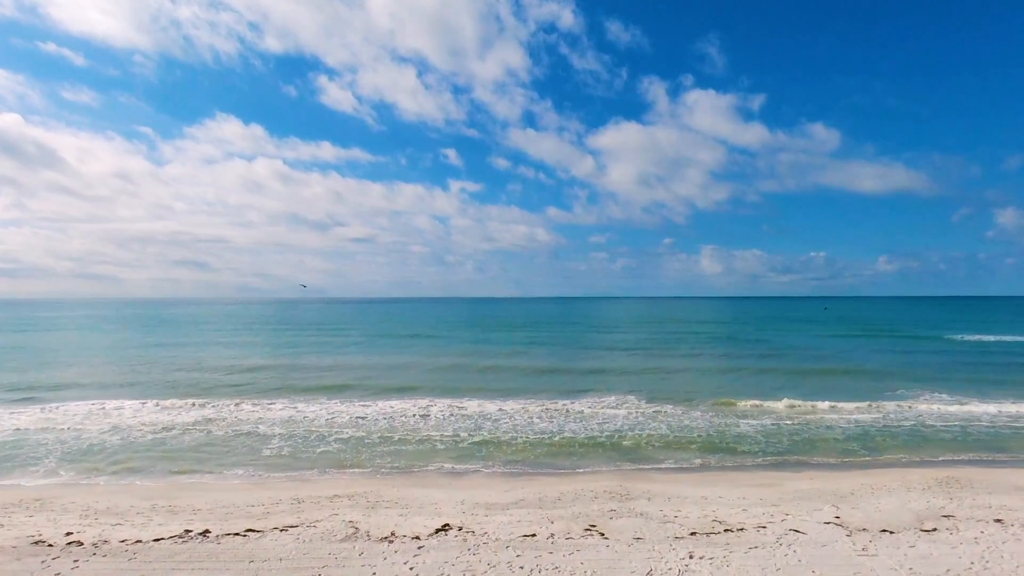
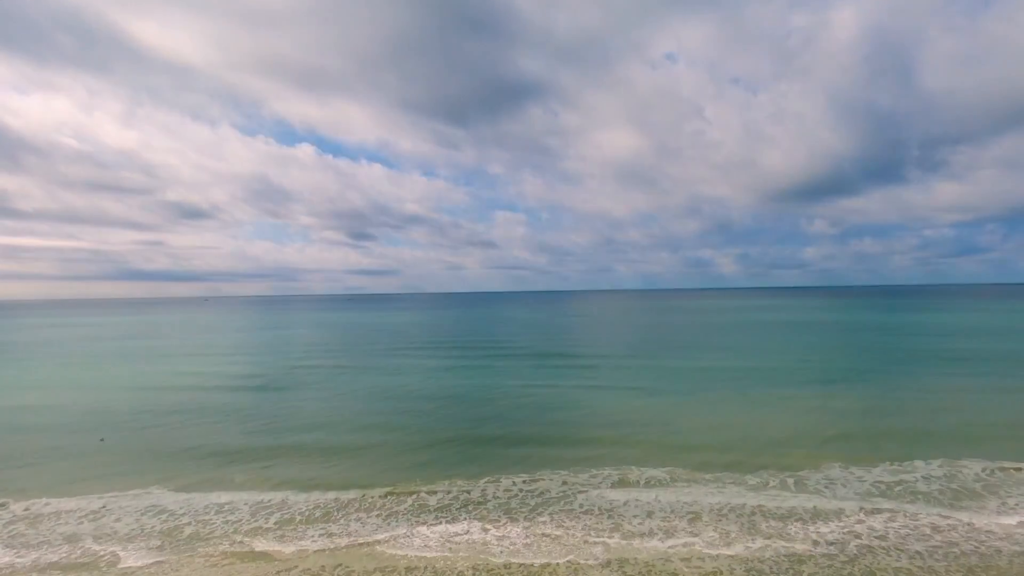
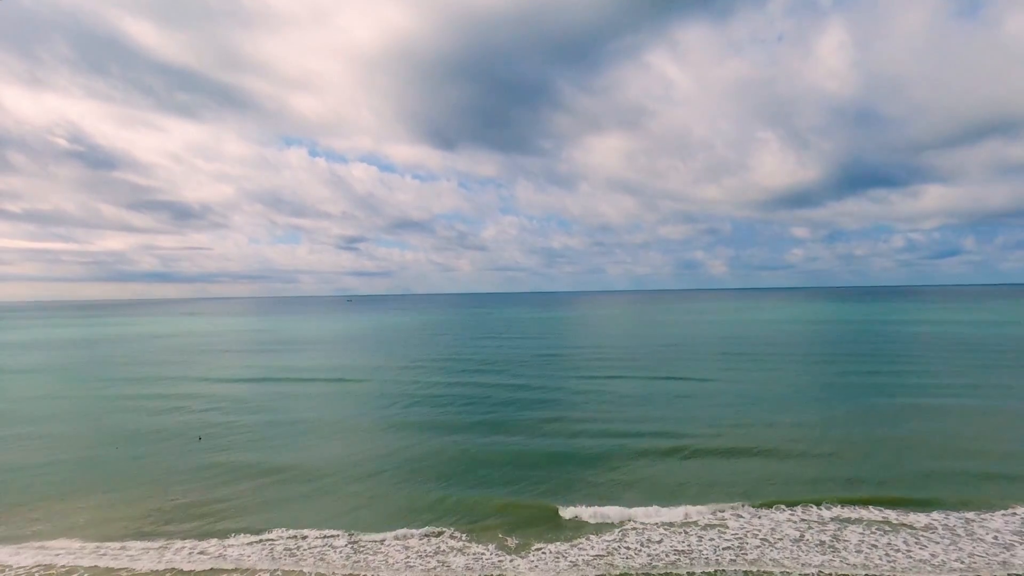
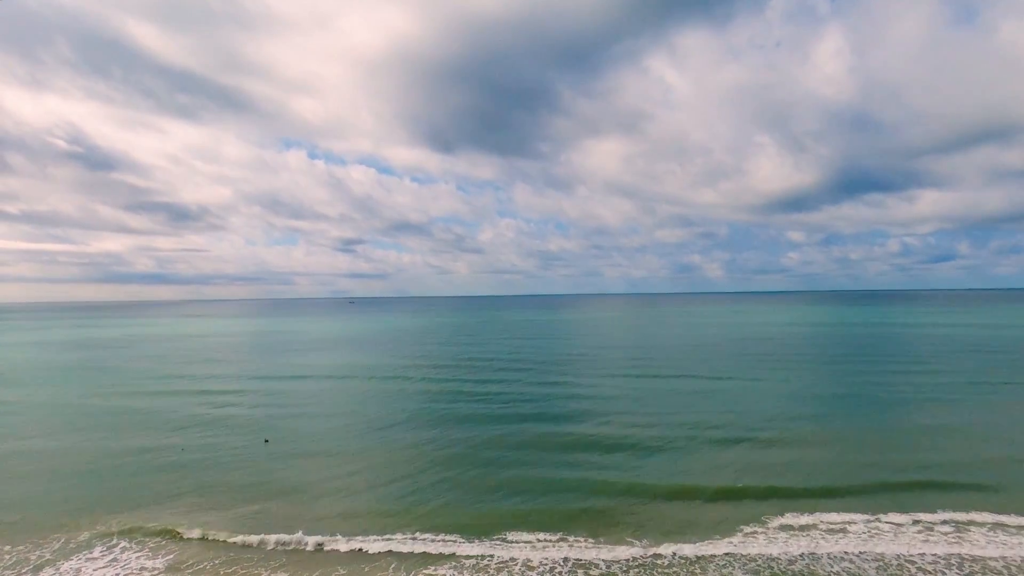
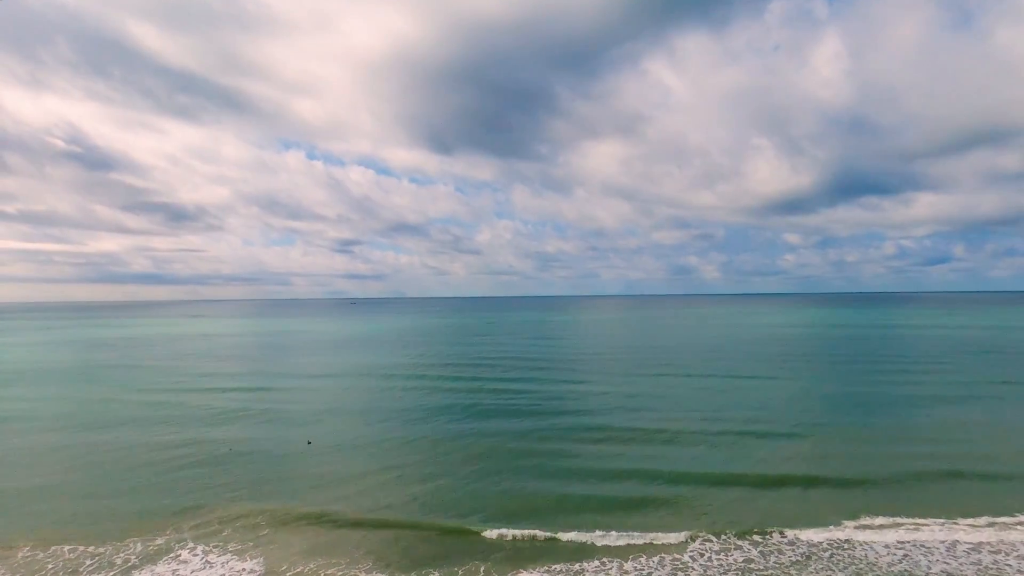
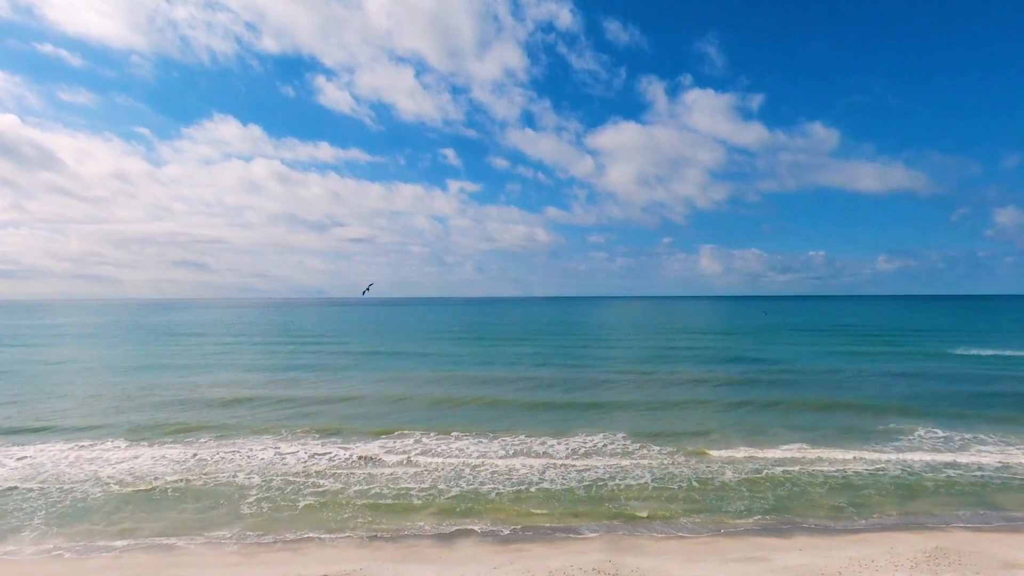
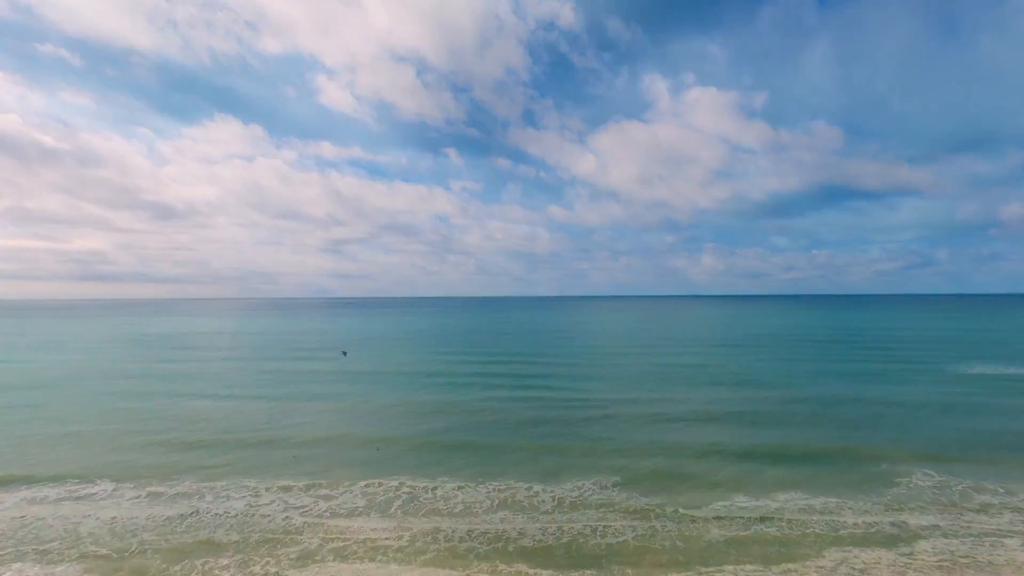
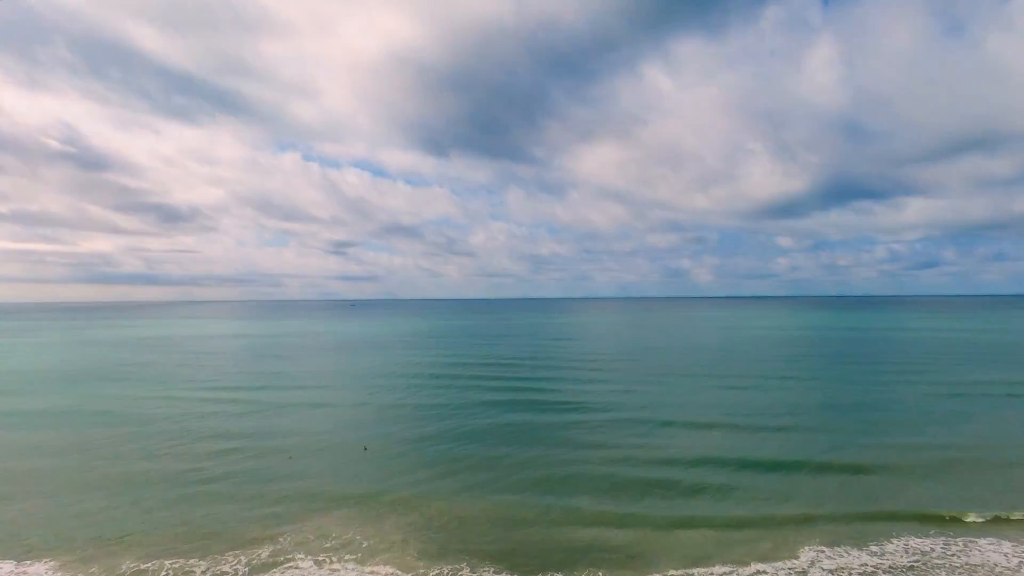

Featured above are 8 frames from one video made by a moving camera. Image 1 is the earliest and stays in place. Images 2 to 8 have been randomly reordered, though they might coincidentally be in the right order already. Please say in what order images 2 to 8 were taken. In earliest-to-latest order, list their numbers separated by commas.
6, 7, 8, 5, 4, 3, 2
